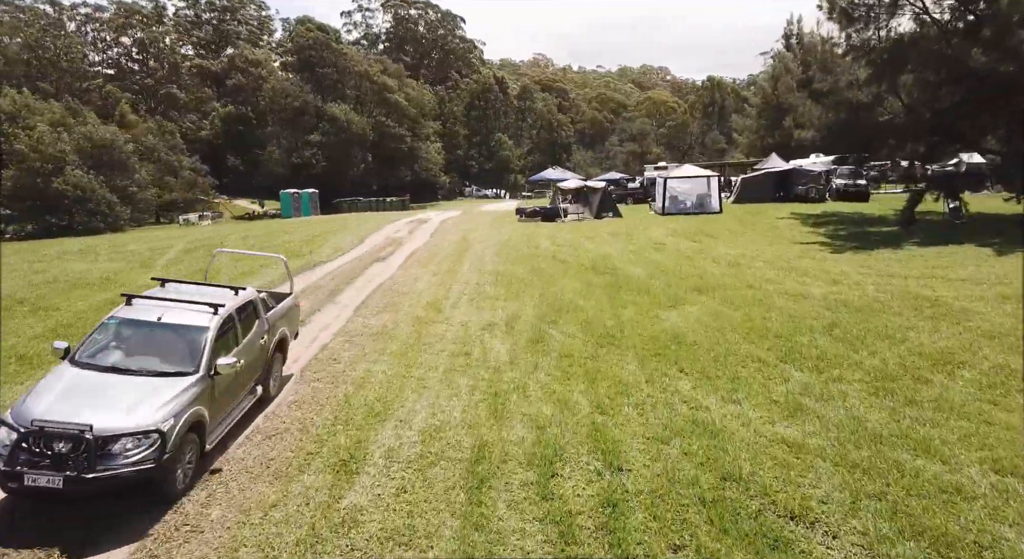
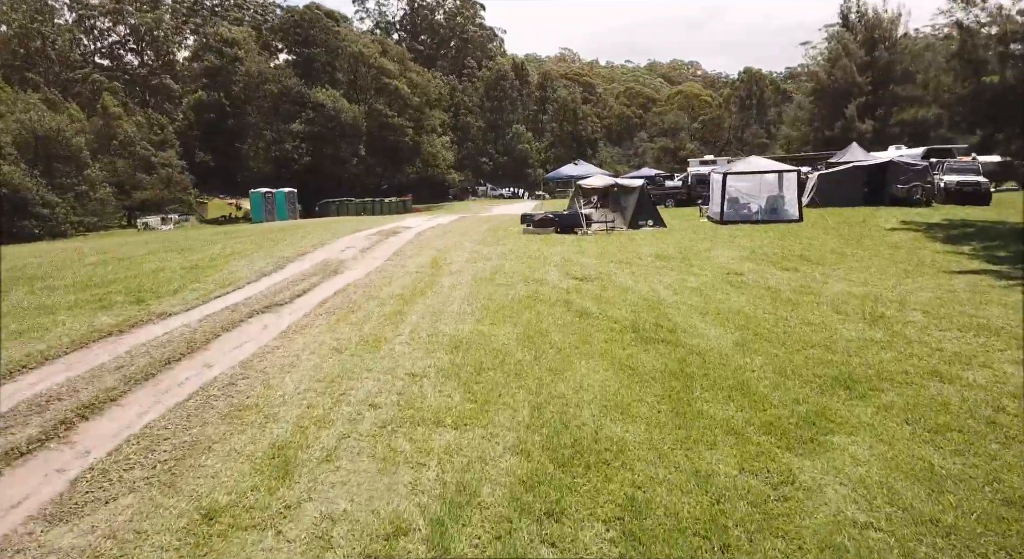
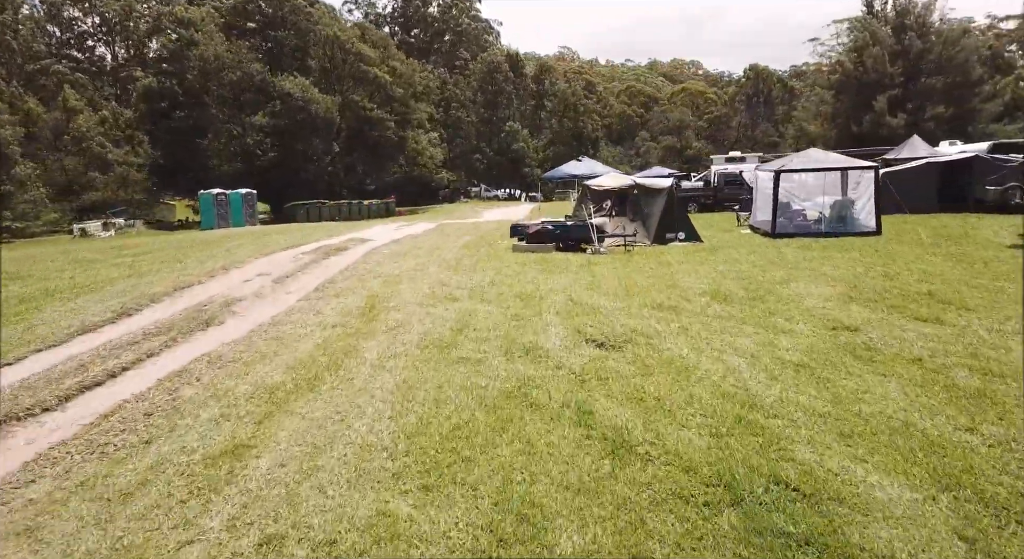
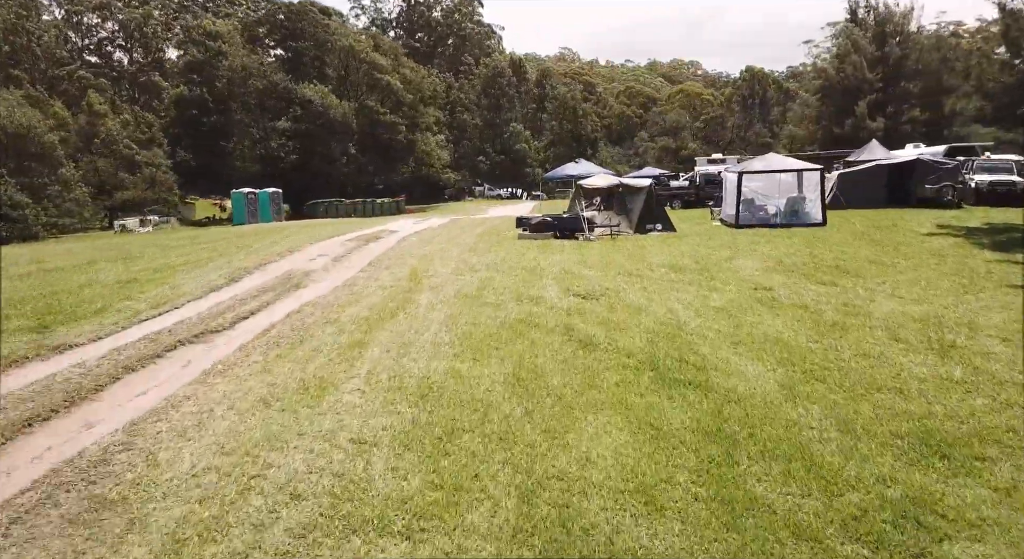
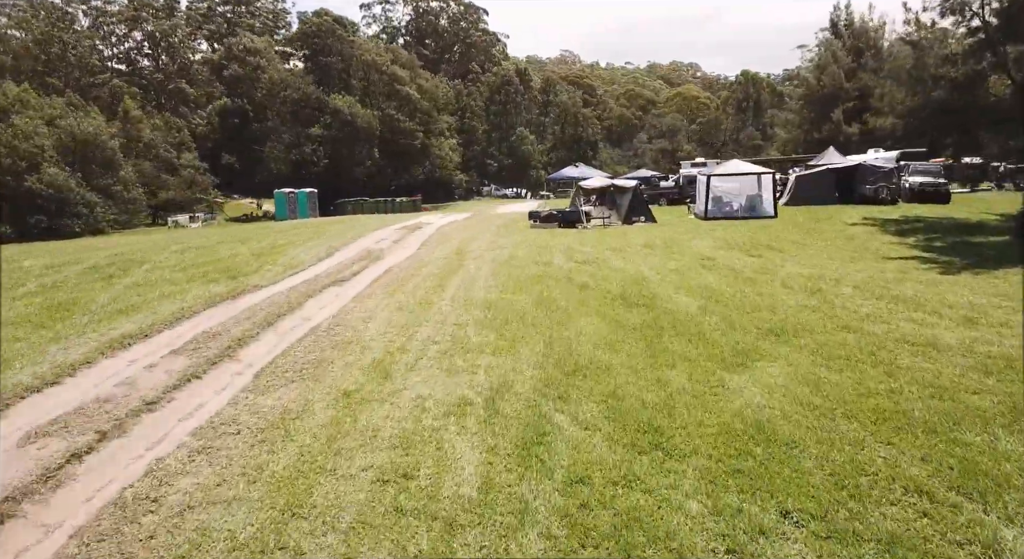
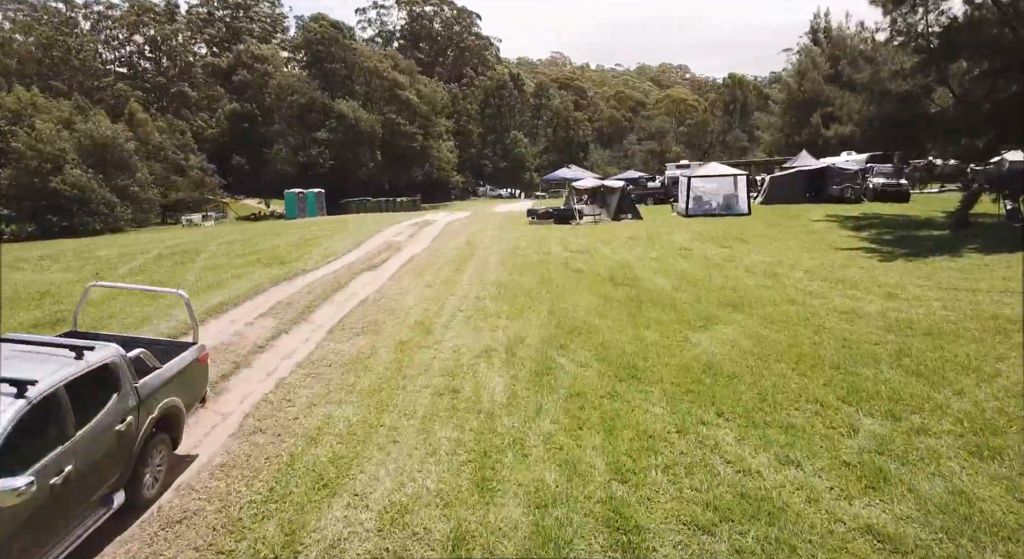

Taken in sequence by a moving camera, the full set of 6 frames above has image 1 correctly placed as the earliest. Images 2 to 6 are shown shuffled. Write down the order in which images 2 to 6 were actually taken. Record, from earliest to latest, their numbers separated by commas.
6, 5, 2, 4, 3
